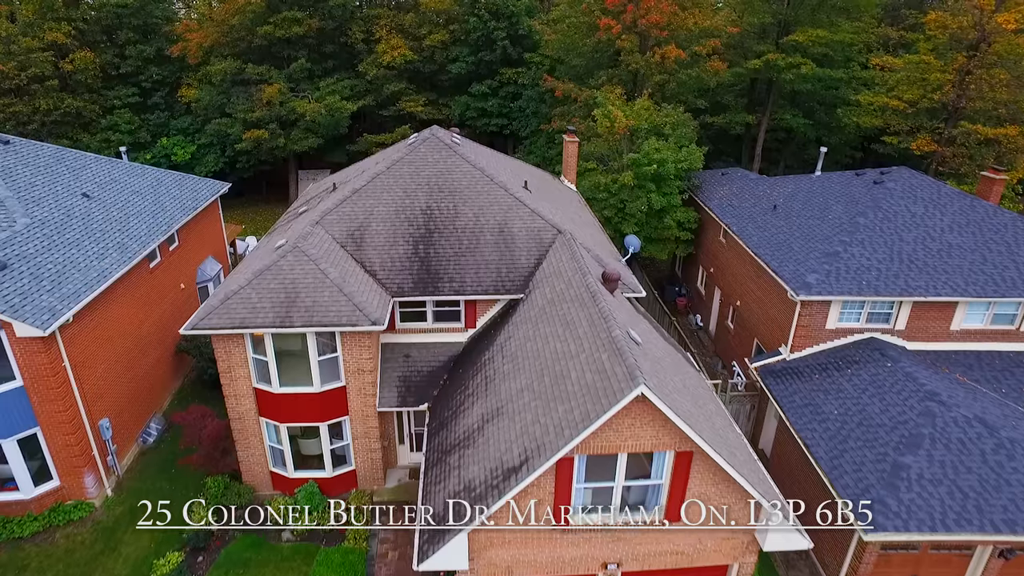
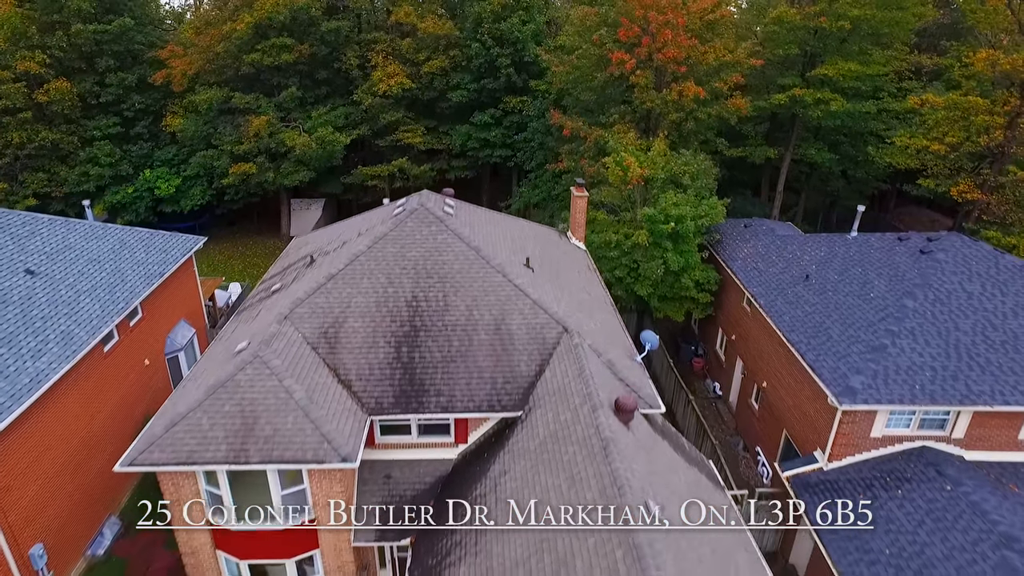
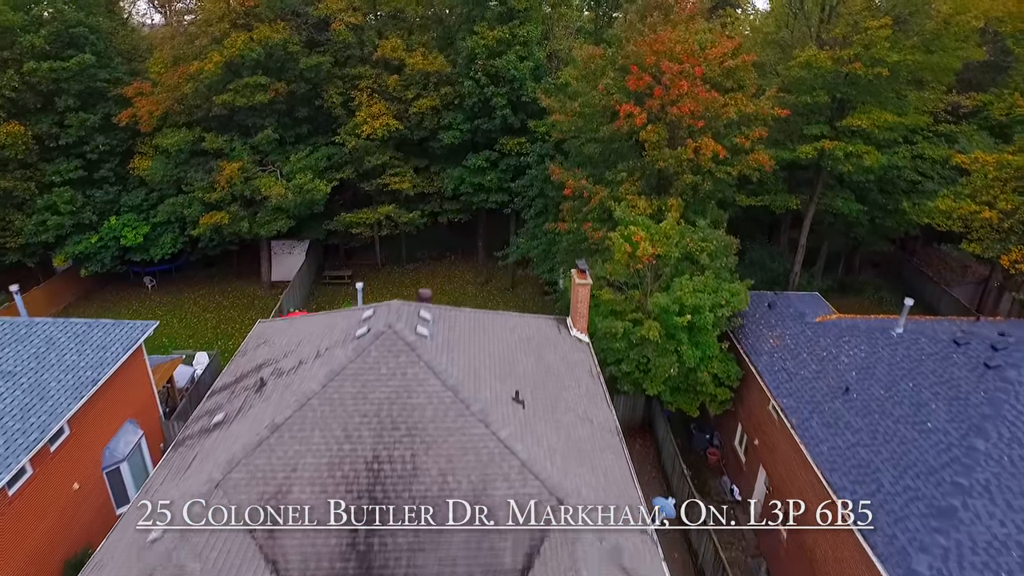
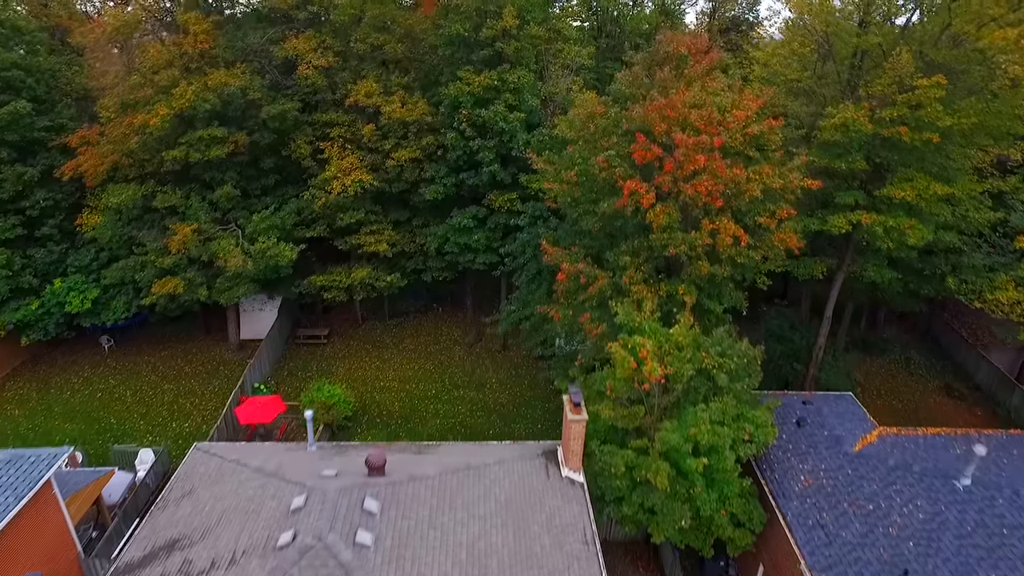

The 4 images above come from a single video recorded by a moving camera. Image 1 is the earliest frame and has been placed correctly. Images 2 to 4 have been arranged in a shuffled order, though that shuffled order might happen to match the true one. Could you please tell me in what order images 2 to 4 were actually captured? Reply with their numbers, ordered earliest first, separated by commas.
2, 3, 4
